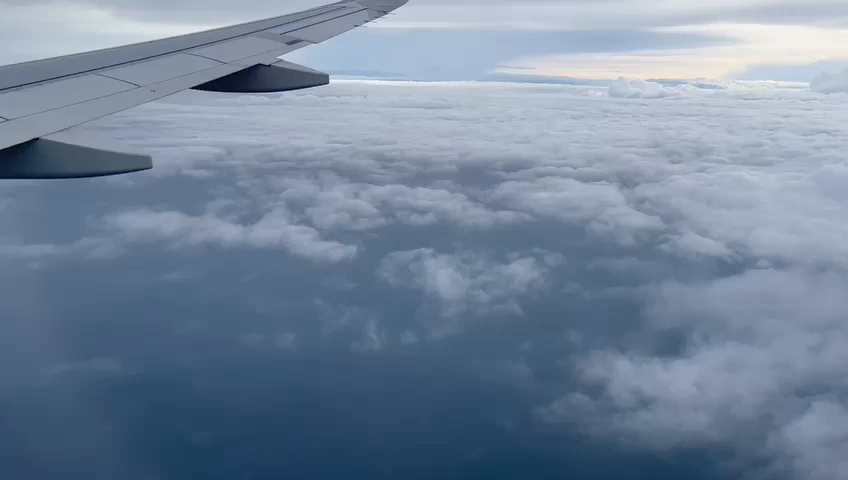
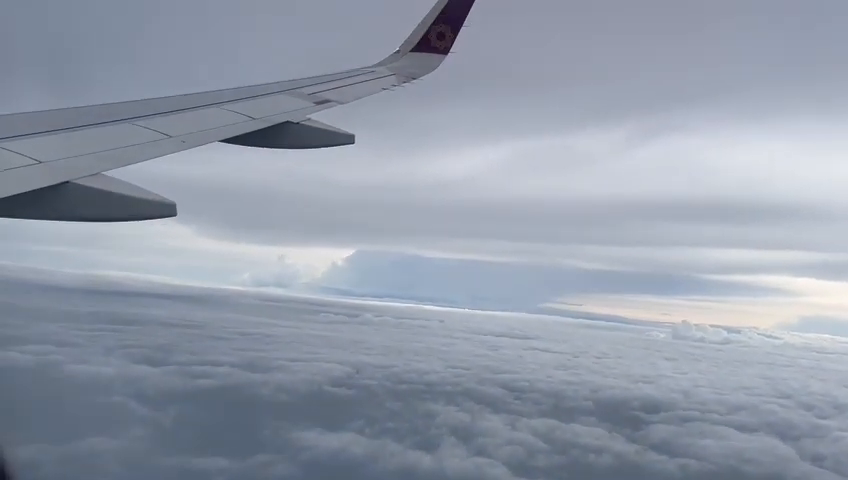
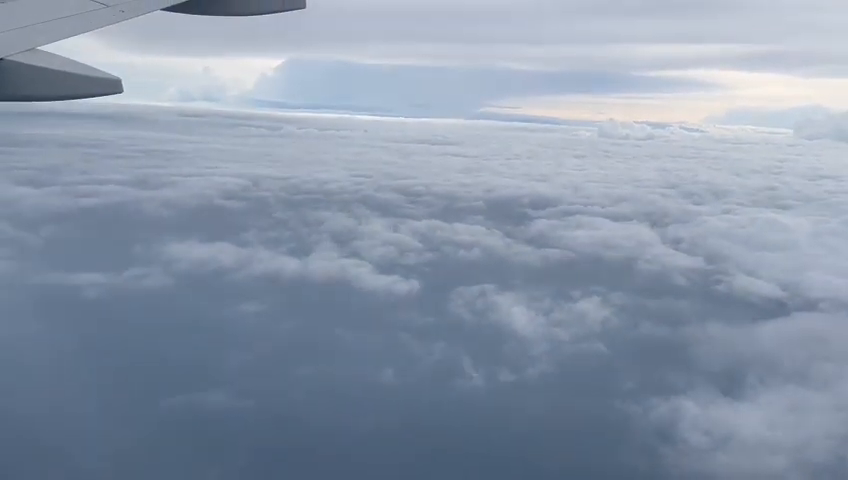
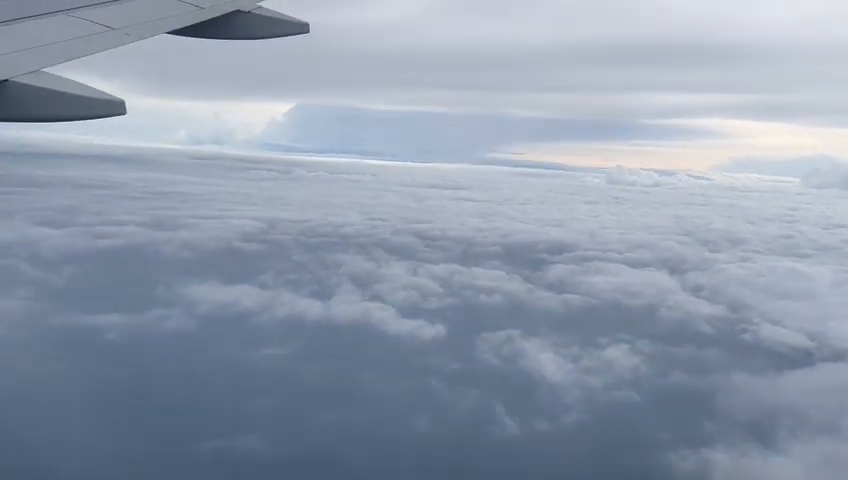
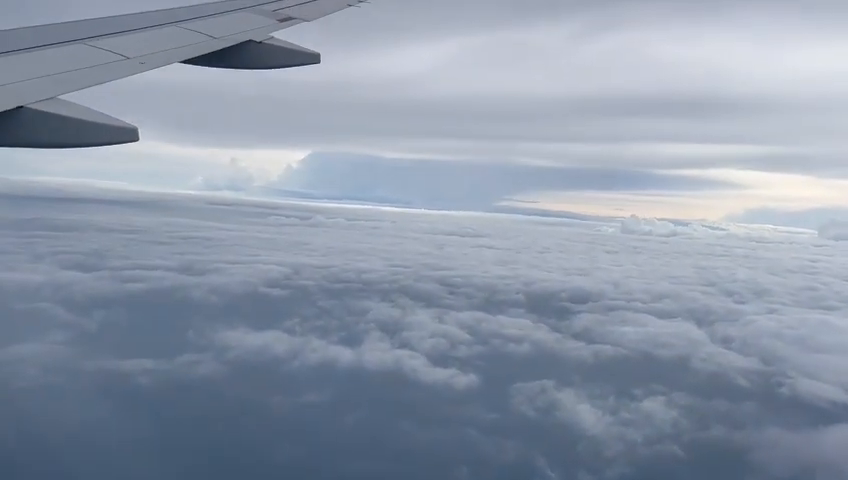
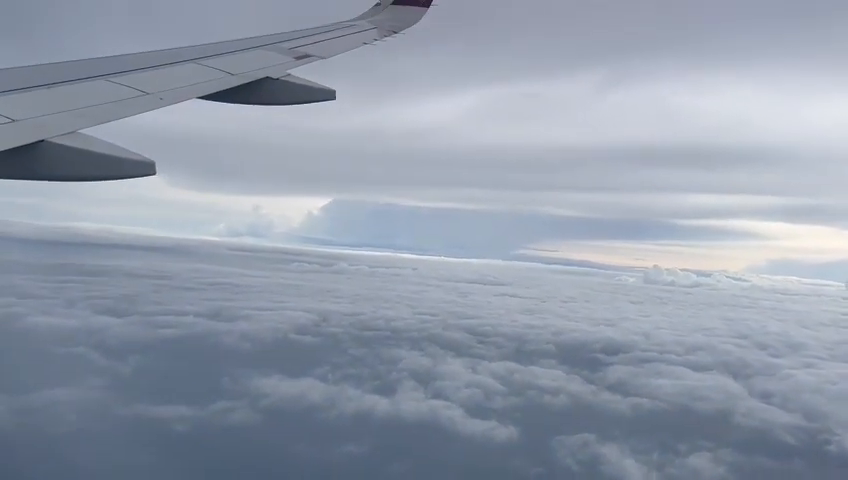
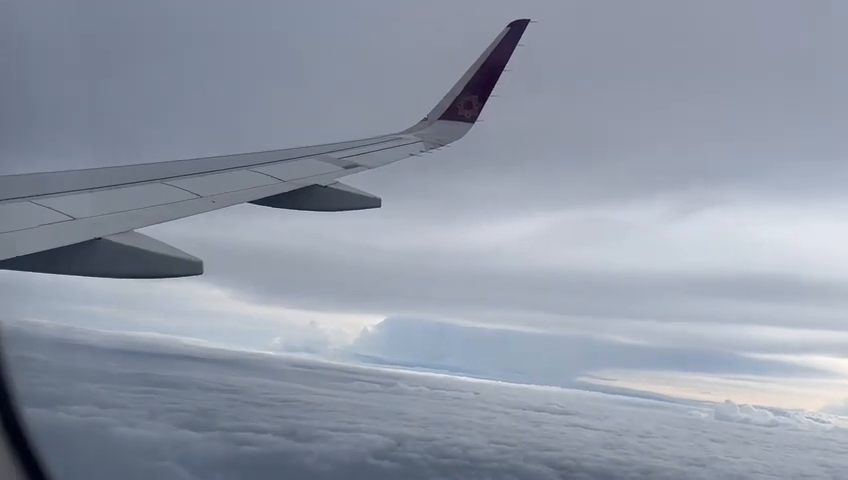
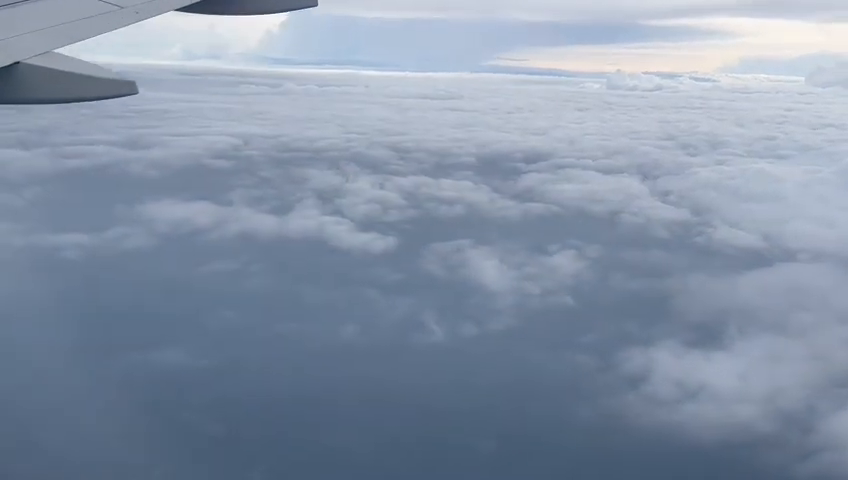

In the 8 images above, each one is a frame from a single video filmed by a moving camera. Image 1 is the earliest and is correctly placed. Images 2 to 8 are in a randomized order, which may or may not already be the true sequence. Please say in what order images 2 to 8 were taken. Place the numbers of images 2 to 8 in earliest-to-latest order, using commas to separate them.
8, 3, 4, 5, 6, 2, 7
